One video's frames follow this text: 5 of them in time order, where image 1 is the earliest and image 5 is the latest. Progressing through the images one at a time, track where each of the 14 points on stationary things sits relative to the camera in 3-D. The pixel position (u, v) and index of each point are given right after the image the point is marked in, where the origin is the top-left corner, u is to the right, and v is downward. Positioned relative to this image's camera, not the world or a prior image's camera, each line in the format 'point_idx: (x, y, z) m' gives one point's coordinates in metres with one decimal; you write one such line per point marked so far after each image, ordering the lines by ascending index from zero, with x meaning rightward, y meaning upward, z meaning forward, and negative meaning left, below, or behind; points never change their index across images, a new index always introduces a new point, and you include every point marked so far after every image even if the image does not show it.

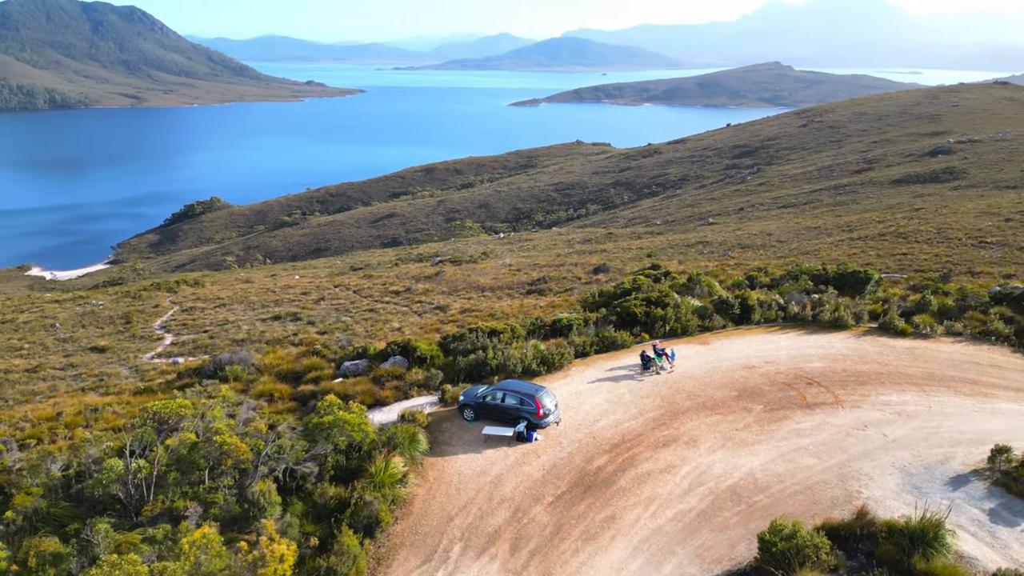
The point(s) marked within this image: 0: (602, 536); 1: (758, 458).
0: (+1.4, -3.8, +11.2) m
1: (+4.5, -3.1, +13.5) m
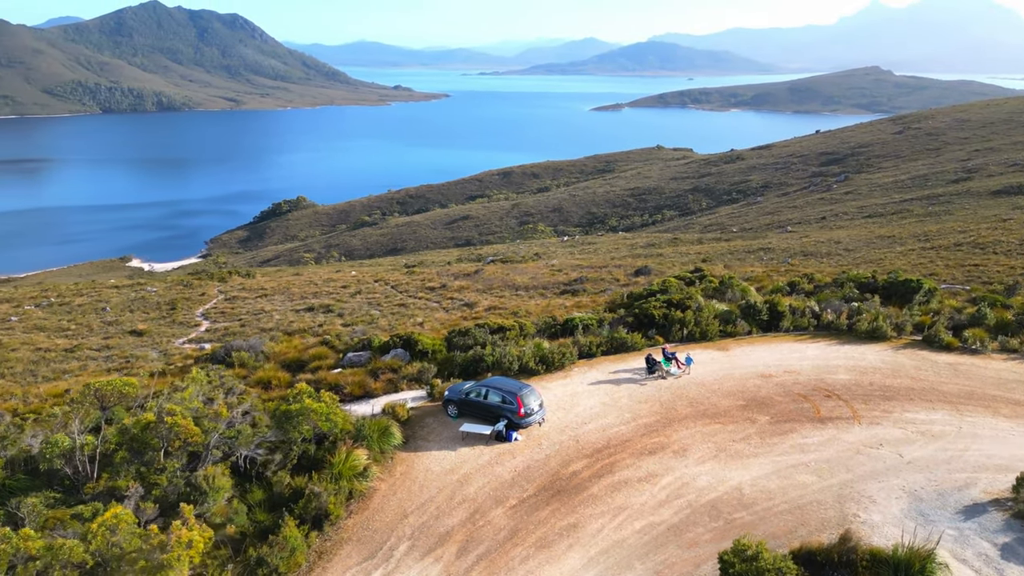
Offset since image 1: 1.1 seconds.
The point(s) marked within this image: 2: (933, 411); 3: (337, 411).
0: (+0.6, -3.7, +10.5) m
1: (+4.0, -3.1, +12.5) m
2: (+8.5, -2.5, +14.9) m
3: (-3.0, -2.1, +12.6) m
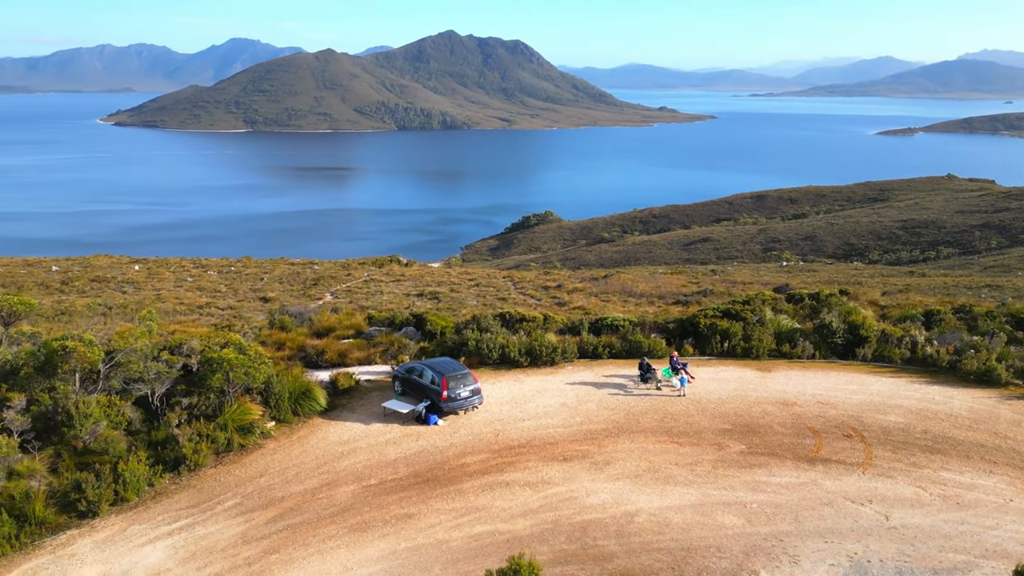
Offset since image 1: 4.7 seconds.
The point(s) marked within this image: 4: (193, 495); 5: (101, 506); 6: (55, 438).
0: (-1.8, -3.1, +9.5) m
1: (+2.1, -3.0, +10.3) m
2: (+7.2, -2.8, +11.1) m
3: (-4.4, -1.3, +12.7) m
4: (-4.5, -2.9, +10.3) m
5: (-5.5, -2.9, +9.7) m
6: (-6.7, -2.2, +10.8) m
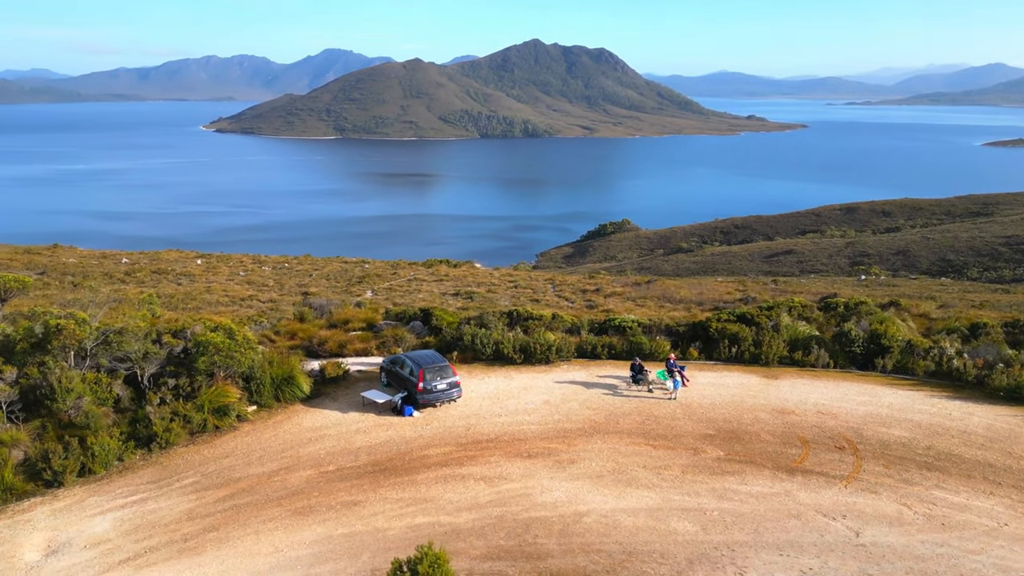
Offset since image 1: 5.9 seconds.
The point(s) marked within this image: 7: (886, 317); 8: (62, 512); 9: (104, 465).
0: (-2.5, -2.9, +9.5) m
1: (+1.5, -2.9, +9.9) m
2: (+6.6, -2.9, +10.2) m
3: (-4.7, -1.1, +13.0) m
4: (-5.1, -2.6, +10.6) m
5: (-6.2, -2.6, +10.1) m
6: (-7.3, -1.9, +11.4) m
7: (+9.7, -0.8, +18.8) m
8: (-5.8, -2.9, +9.5) m
9: (-5.9, -2.5, +10.5) m
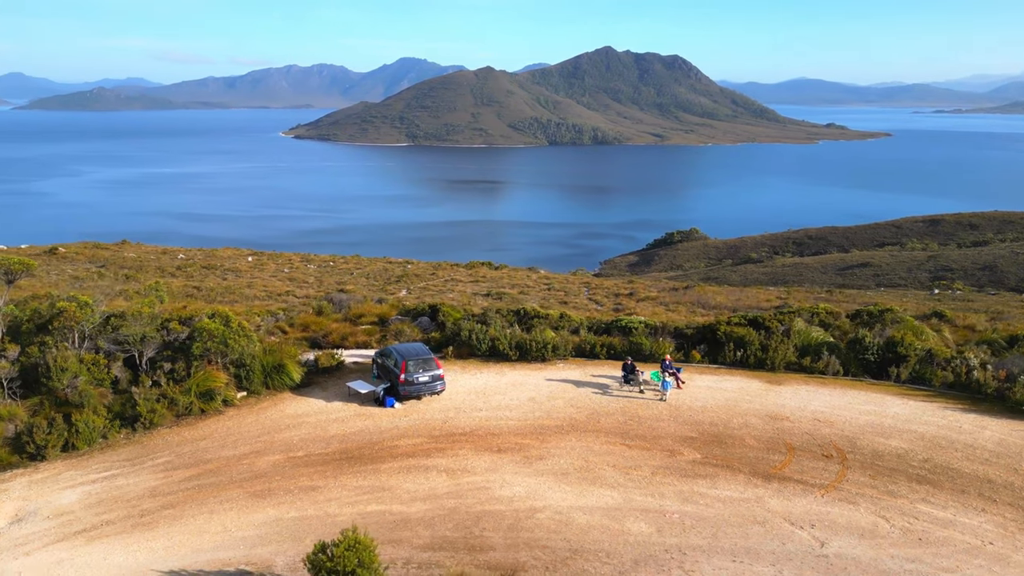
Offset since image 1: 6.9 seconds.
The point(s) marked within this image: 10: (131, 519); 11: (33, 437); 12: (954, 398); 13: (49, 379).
0: (-3.1, -2.7, +9.6) m
1: (+0.9, -2.8, +9.7) m
2: (+6.0, -2.9, +9.5) m
3: (-4.9, -0.9, +13.3) m
4: (-5.6, -2.4, +10.9) m
5: (-6.7, -2.3, +10.6) m
6: (-7.7, -1.6, +11.9) m
7: (+9.9, -0.9, +17.9) m
8: (-6.4, -2.6, +9.9) m
9: (-6.3, -2.3, +10.9) m
10: (-4.7, -2.8, +9.0) m
11: (-6.9, -2.2, +10.7) m
12: (+8.3, -2.0, +13.5) m
13: (-7.4, -1.4, +11.8) m
